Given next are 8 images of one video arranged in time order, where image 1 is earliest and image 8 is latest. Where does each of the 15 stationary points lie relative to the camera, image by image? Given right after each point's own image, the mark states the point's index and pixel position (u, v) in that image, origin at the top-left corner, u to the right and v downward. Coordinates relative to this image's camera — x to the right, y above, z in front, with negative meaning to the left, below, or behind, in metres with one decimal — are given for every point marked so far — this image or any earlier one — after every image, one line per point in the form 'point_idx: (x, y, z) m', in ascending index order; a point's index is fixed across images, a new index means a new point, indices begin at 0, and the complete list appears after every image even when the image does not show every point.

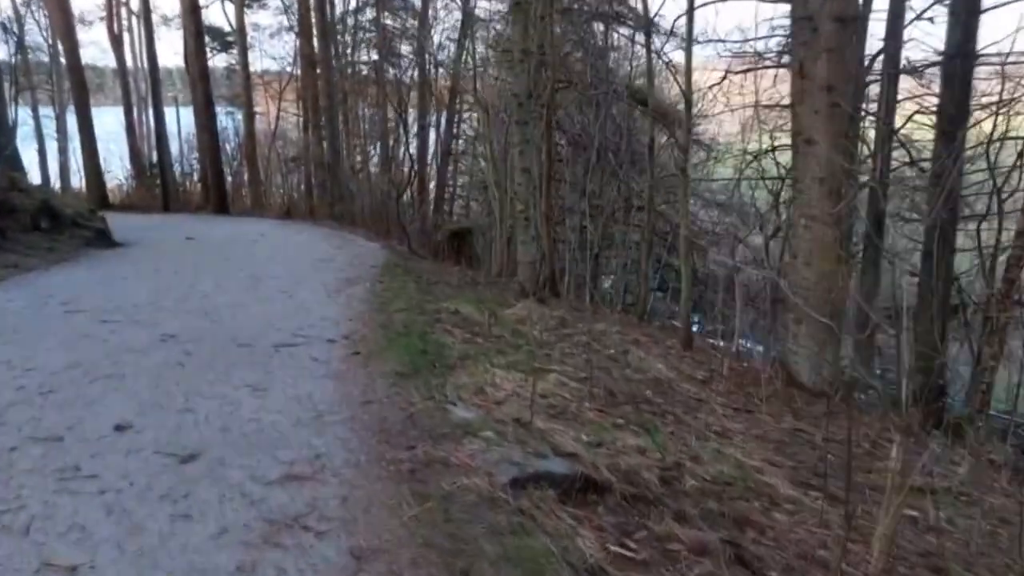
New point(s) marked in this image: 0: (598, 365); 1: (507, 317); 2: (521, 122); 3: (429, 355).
0: (+0.7, -0.6, +6.5) m
1: (-0.1, -0.3, +7.8) m
2: (+0.1, +1.9, +9.3) m
3: (-0.6, -0.5, +6.0) m
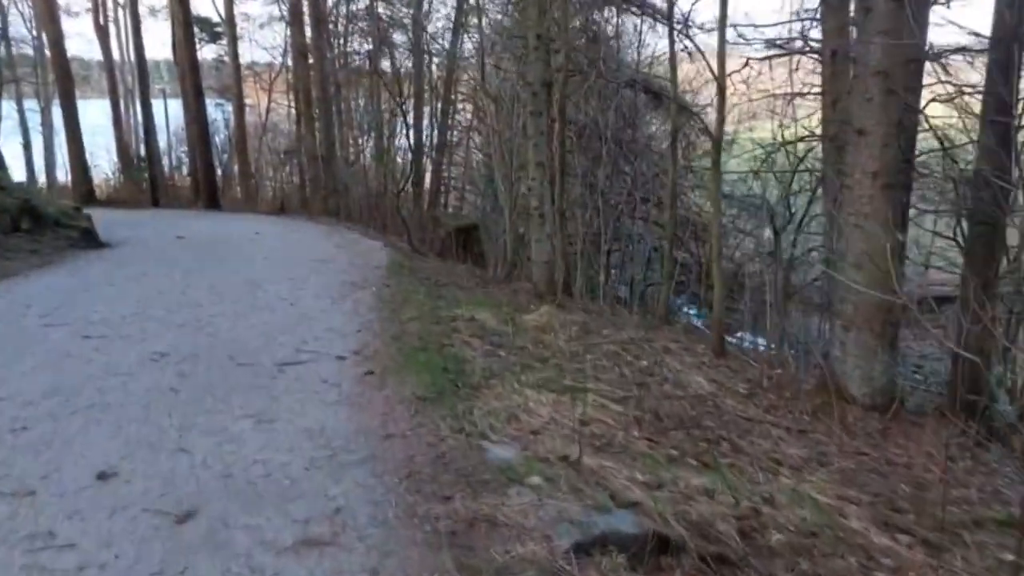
0: (+0.9, -0.7, +5.9) m
1: (+0.1, -0.3, +7.2) m
2: (+0.3, +1.9, +8.7) m
3: (-0.4, -0.6, +5.3) m
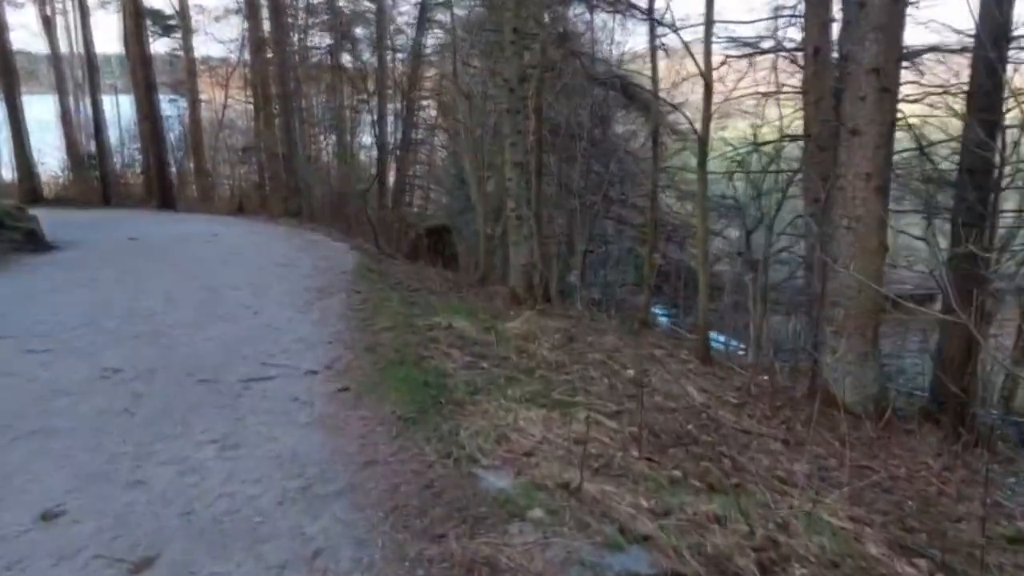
0: (+0.8, -0.7, +5.6) m
1: (0.0, -0.4, +6.9) m
2: (0.0, +1.8, +8.4) m
3: (-0.5, -0.6, +5.0) m
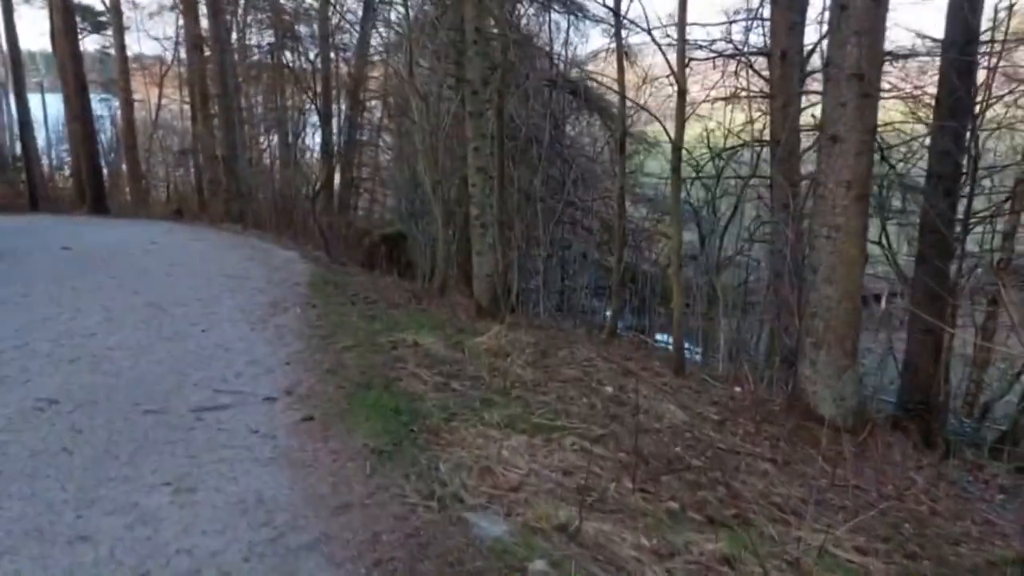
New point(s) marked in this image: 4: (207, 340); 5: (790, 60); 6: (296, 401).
0: (+0.6, -0.8, +5.3) m
1: (-0.3, -0.5, +6.5) m
2: (-0.4, +1.7, +8.0) m
3: (-0.6, -0.7, +4.6) m
4: (-2.3, -0.4, +6.3) m
5: (+2.9, +2.4, +8.6) m
6: (-1.3, -0.7, +4.9) m
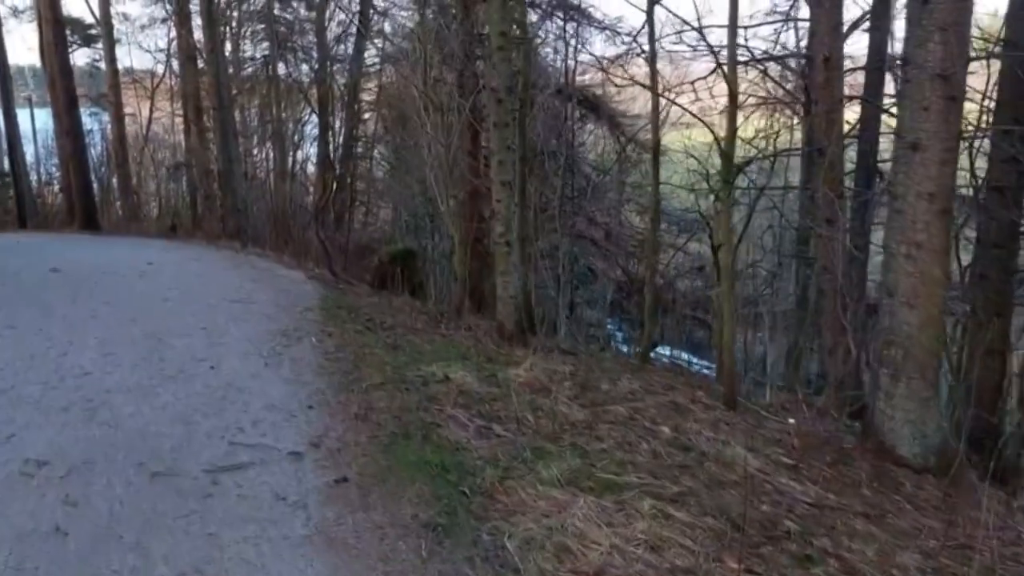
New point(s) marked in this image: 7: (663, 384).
0: (+0.9, -1.0, +4.7) m
1: (0.0, -0.7, +5.9) m
2: (-0.1, +1.5, +7.4) m
3: (-0.3, -0.9, +4.0) m
4: (-2.0, -0.6, +5.6) m
5: (+3.2, +2.2, +8.0) m
6: (-1.0, -0.9, +4.3) m
7: (+1.3, -0.8, +7.2) m
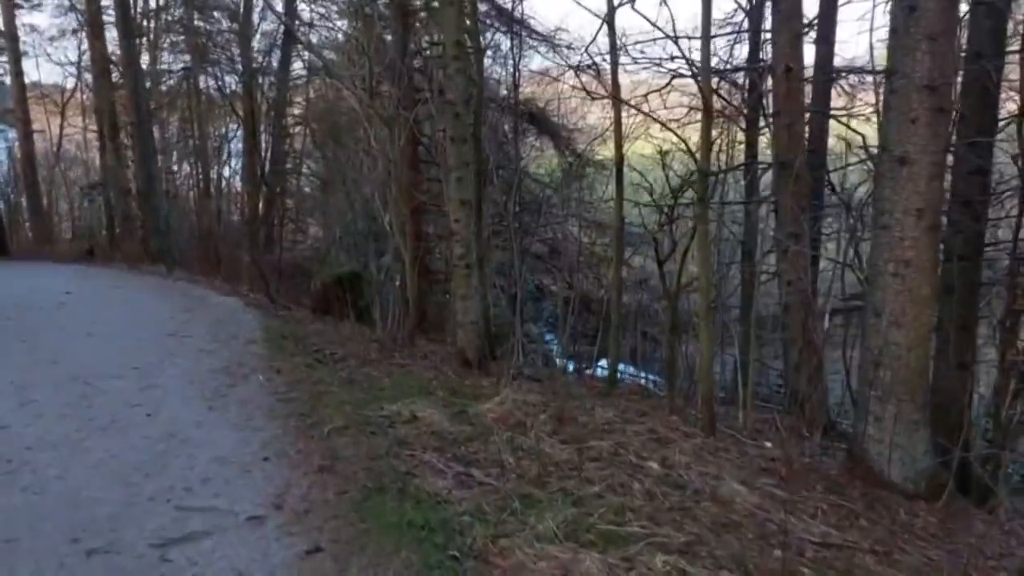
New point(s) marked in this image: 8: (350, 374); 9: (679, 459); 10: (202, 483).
0: (+0.9, -1.2, +4.3) m
1: (-0.2, -0.9, +5.4) m
2: (-0.5, +1.3, +7.0) m
3: (-0.3, -1.1, +3.5) m
4: (-2.2, -0.9, +5.0) m
5: (+2.7, +2.1, +7.9) m
6: (-1.0, -1.1, +3.8) m
7: (+1.0, -1.0, +6.9) m
8: (-1.3, -0.7, +6.5) m
9: (+1.1, -1.1, +5.2) m
10: (-1.6, -1.0, +4.2) m
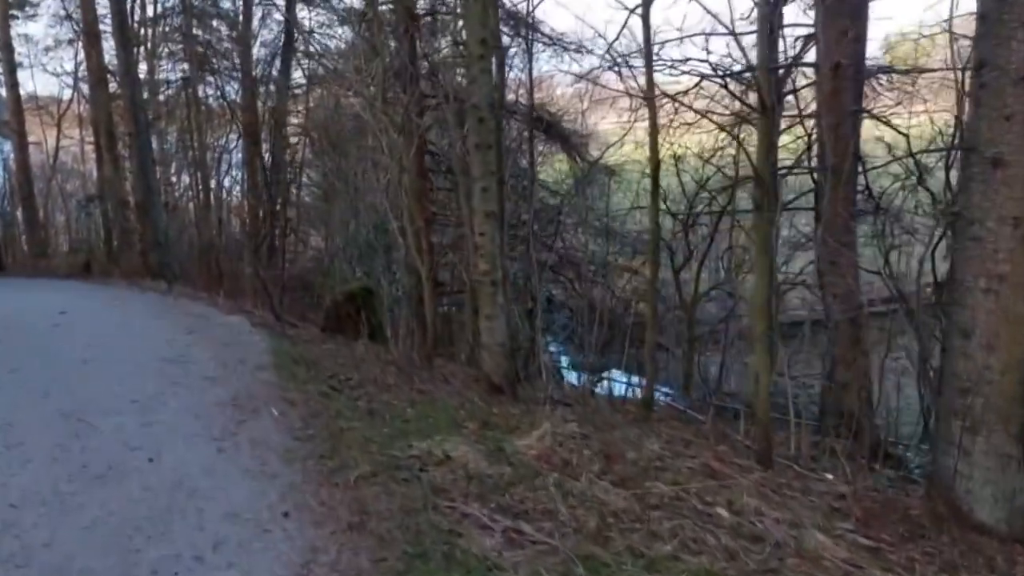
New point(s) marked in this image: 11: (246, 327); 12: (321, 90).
0: (+1.1, -1.3, +3.7) m
1: (+0.1, -1.0, +4.9) m
2: (-0.2, +1.1, +6.5) m
3: (0.0, -1.2, +2.9) m
4: (-1.9, -1.0, +4.4) m
5: (+2.9, +1.9, +7.3) m
6: (-0.7, -1.2, +3.2) m
7: (+1.3, -1.2, +6.3) m
8: (-1.0, -0.8, +5.9) m
9: (+1.3, -1.2, +4.7) m
10: (-1.3, -1.1, +3.6) m
11: (-2.9, -0.4, +9.0) m
12: (-3.2, +3.4, +14.0) m
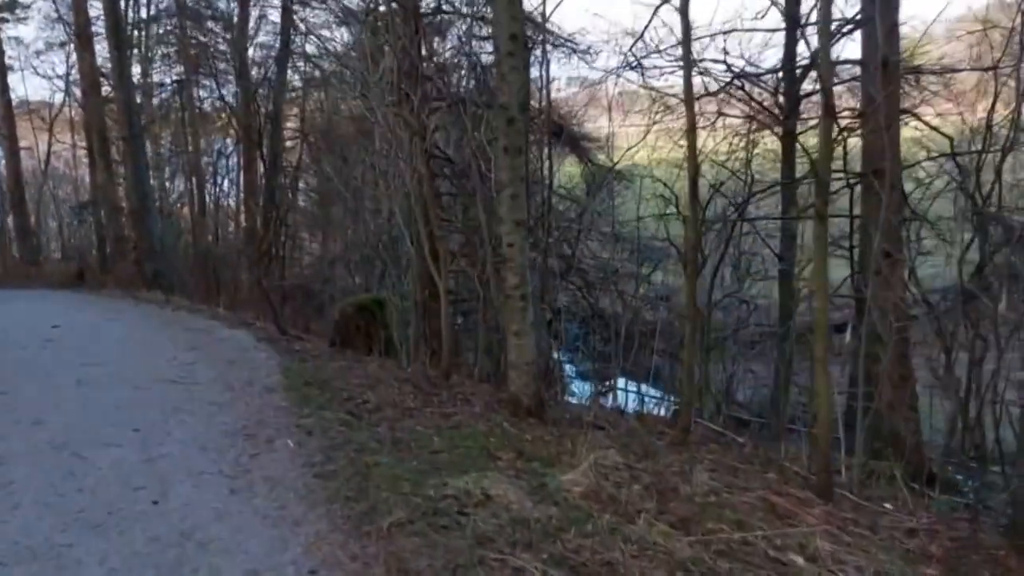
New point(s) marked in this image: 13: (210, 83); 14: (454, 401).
0: (+1.4, -1.4, +3.3) m
1: (+0.3, -1.1, +4.4) m
2: (0.0, +1.0, +6.0) m
3: (+0.2, -1.3, +2.5) m
4: (-1.7, -1.1, +3.9) m
5: (+3.2, +1.8, +6.9) m
6: (-0.5, -1.3, +2.7) m
7: (+1.5, -1.3, +5.8) m
8: (-0.8, -1.0, +5.4) m
9: (+1.6, -1.3, +4.2) m
10: (-1.1, -1.2, +3.1) m
11: (-2.7, -0.6, +8.5) m
12: (-3.1, +3.2, +13.5) m
13: (-5.9, +4.3, +16.7) m
14: (-0.5, -0.9, +6.8) m
